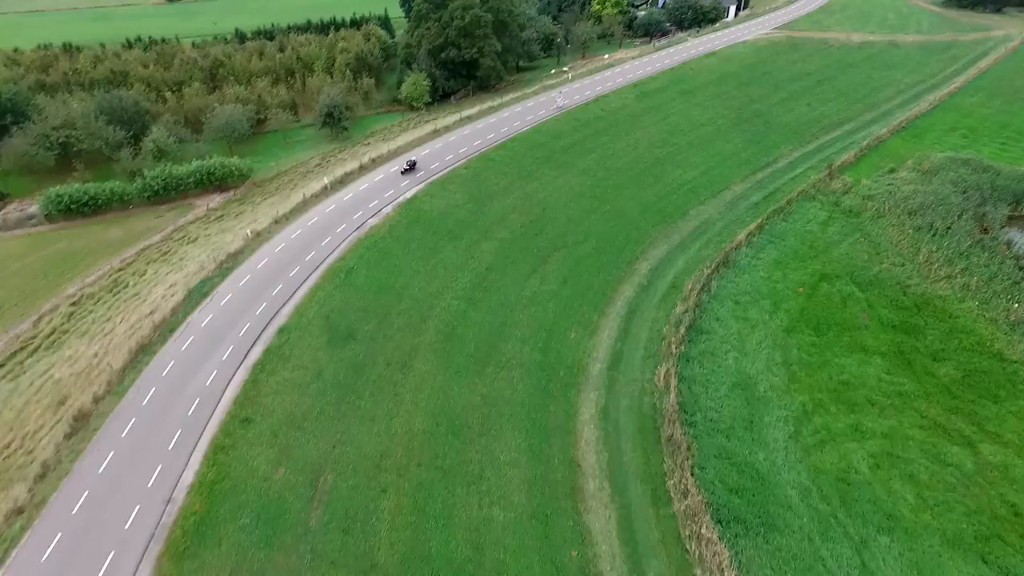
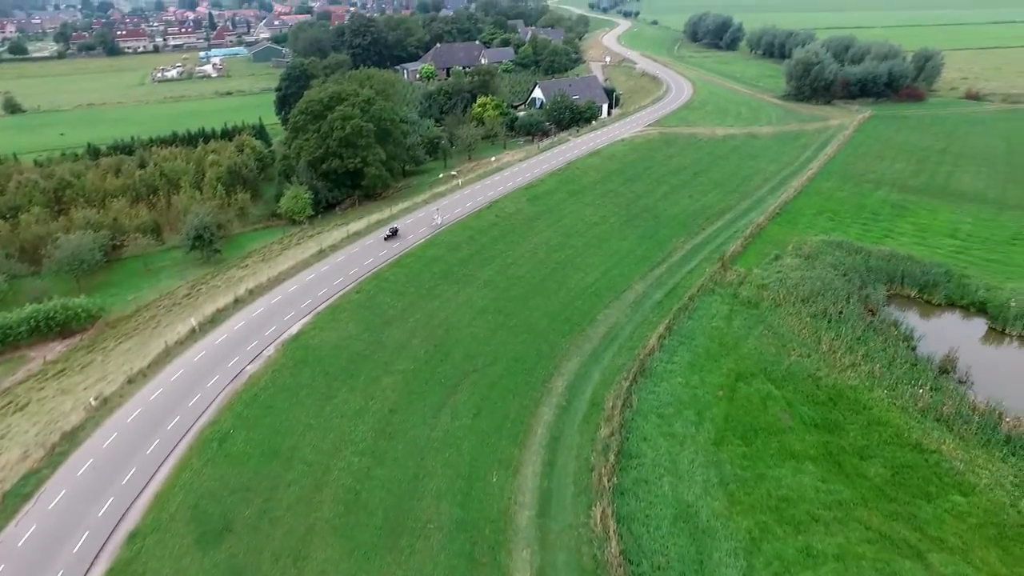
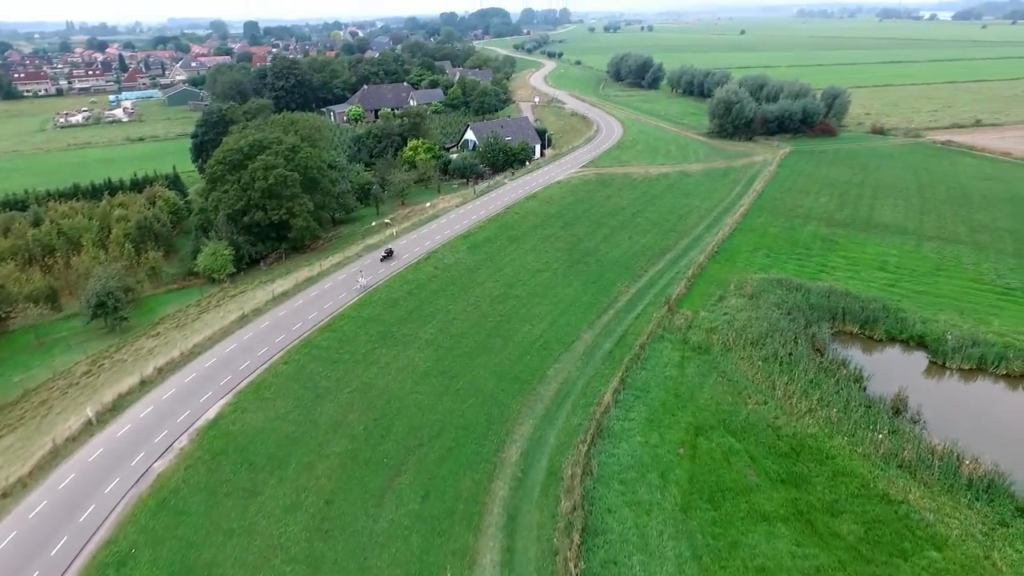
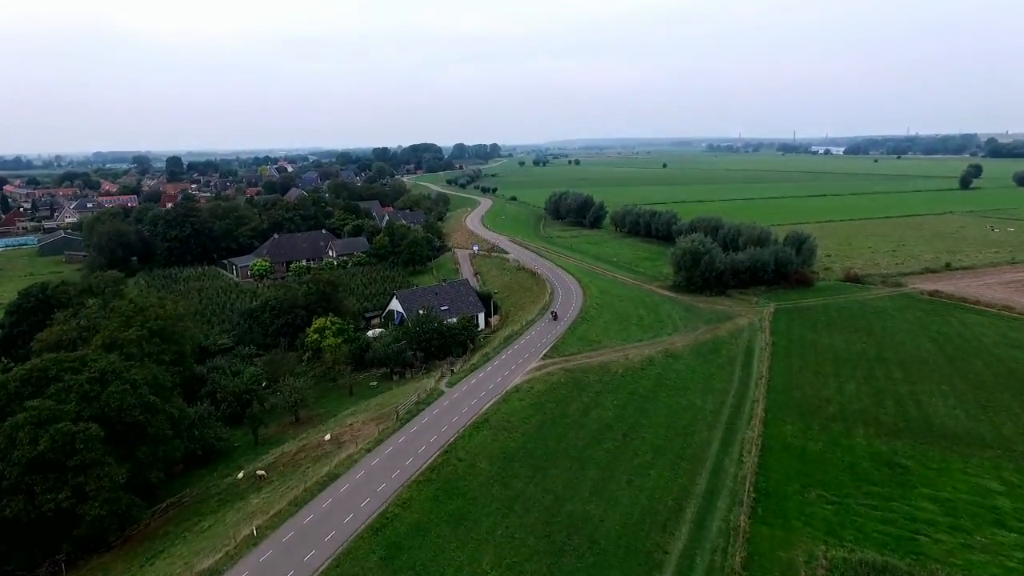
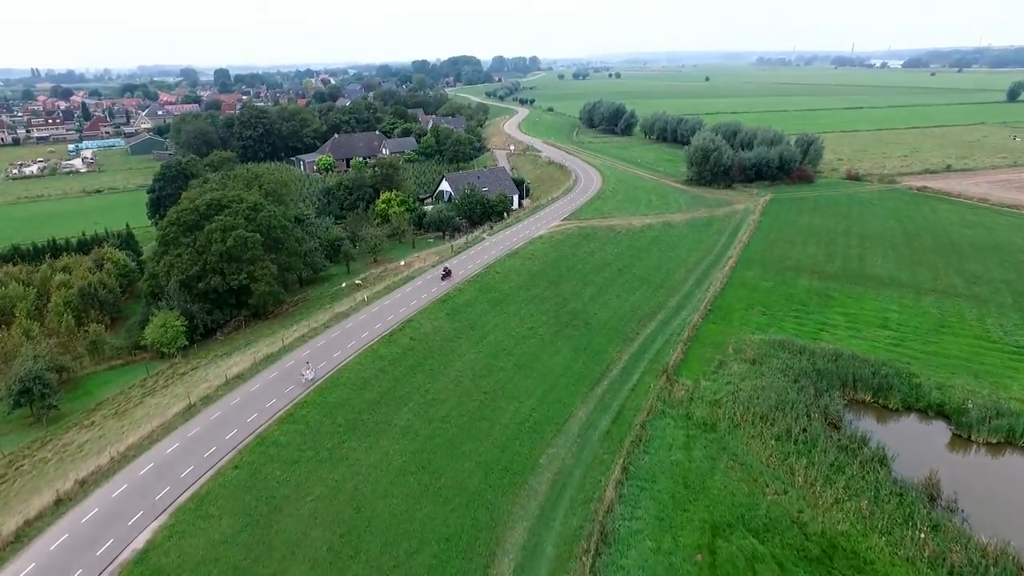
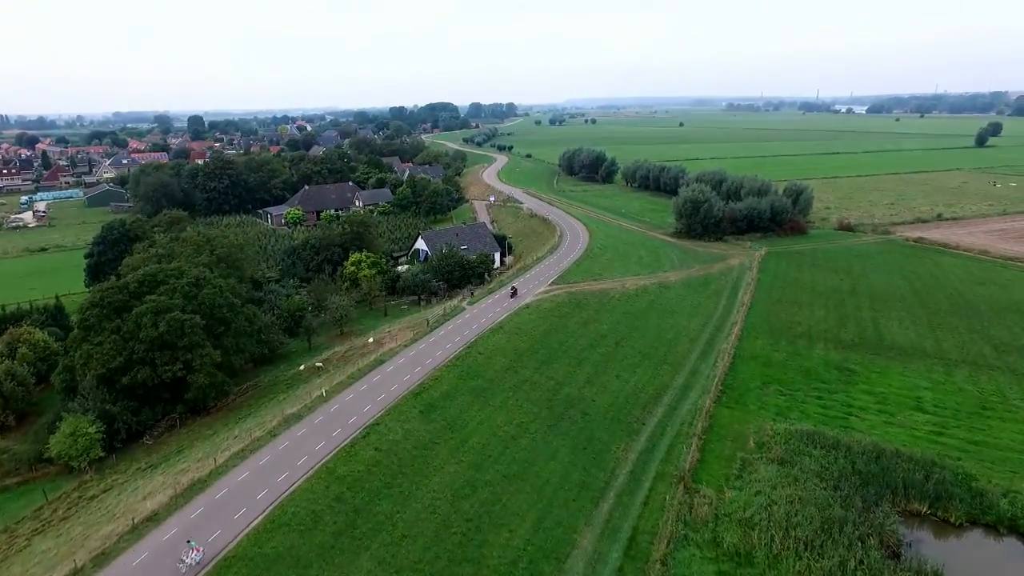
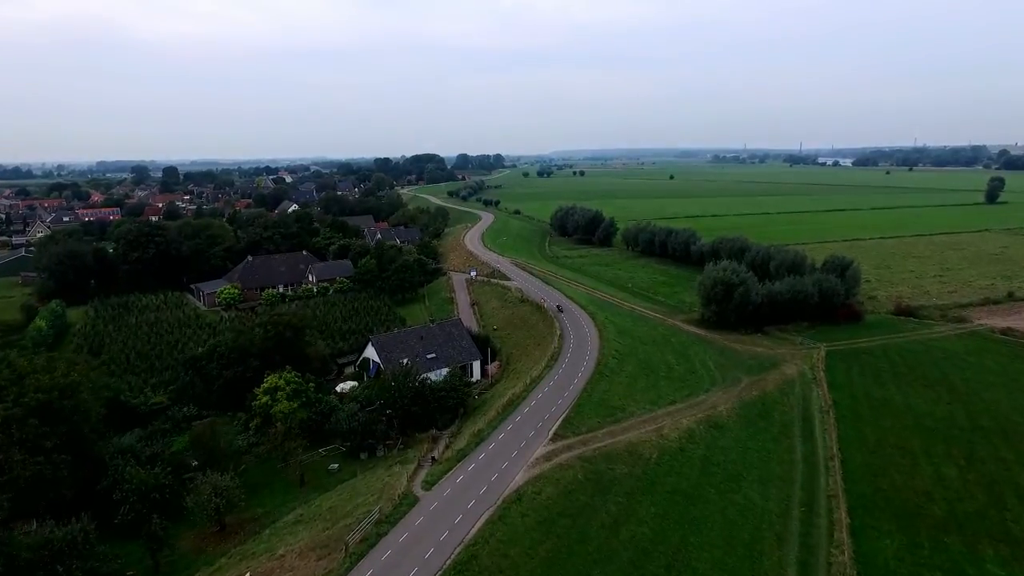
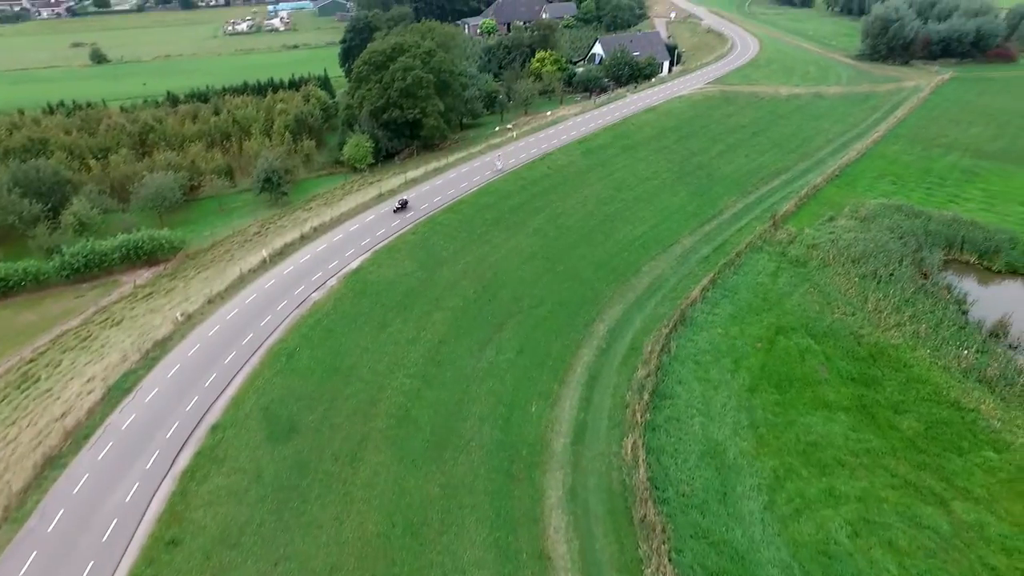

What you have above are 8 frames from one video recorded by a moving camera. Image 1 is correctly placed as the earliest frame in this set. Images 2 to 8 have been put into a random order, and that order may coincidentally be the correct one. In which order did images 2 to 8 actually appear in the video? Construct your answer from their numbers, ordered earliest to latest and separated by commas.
8, 2, 3, 5, 6, 4, 7
